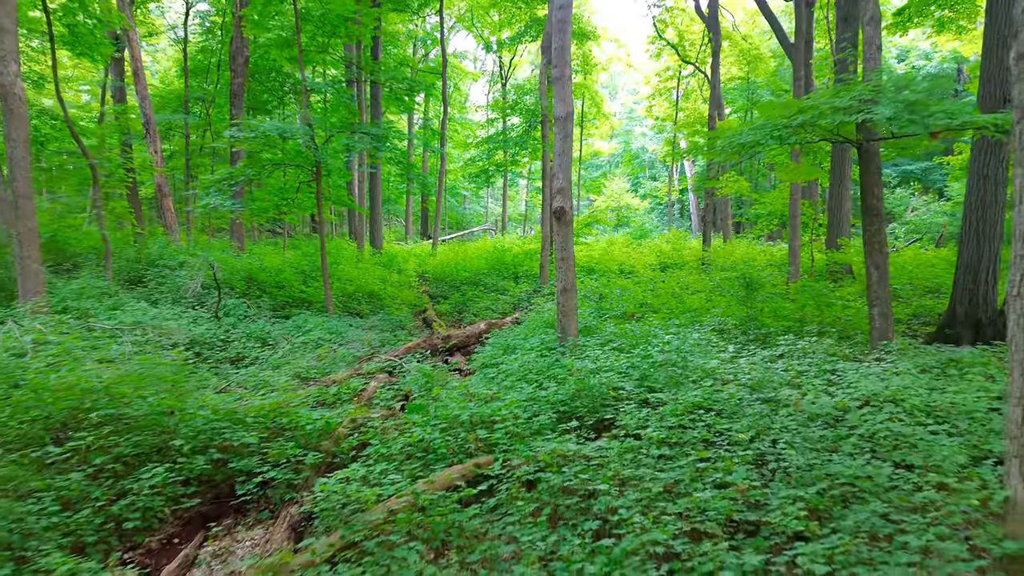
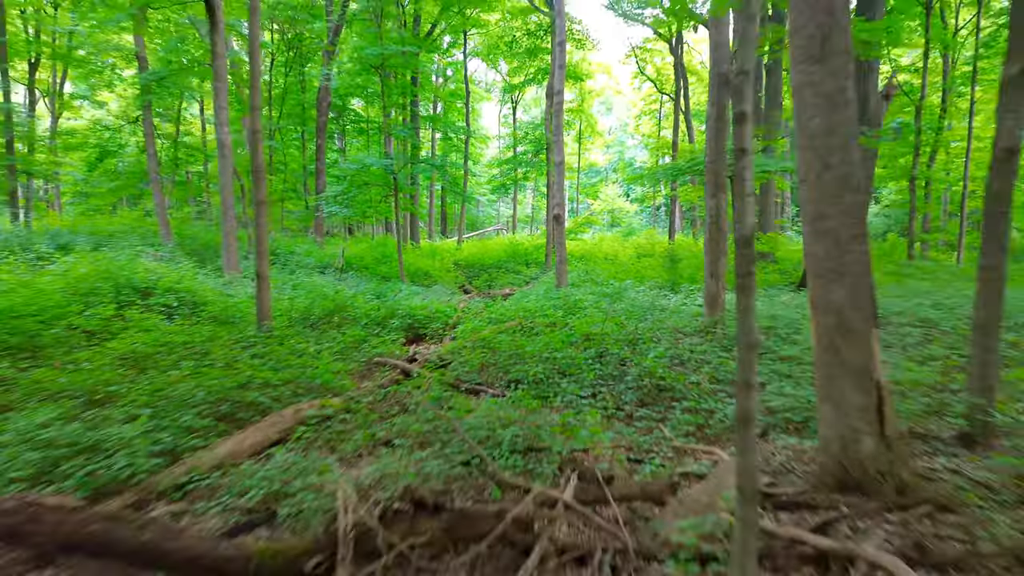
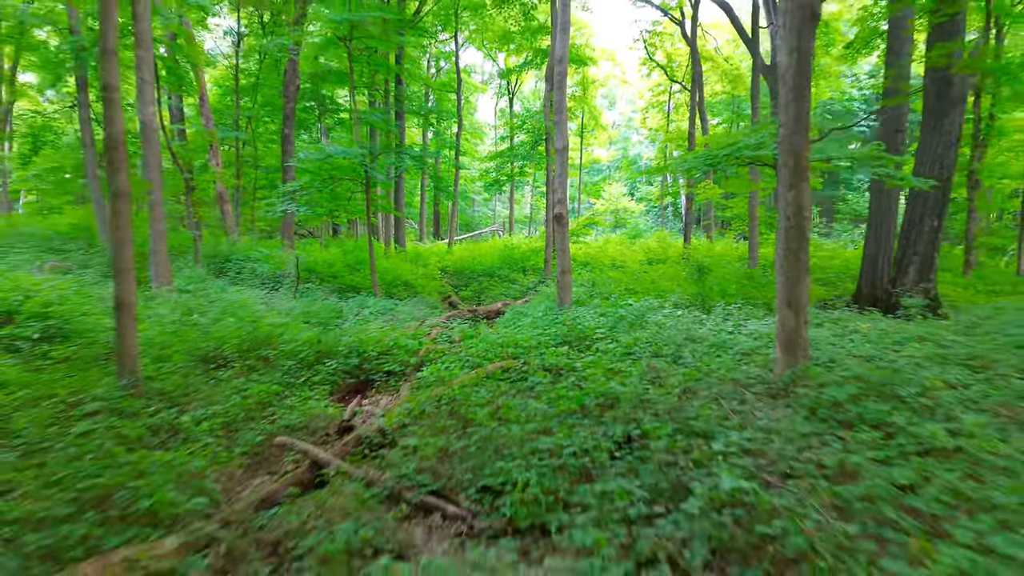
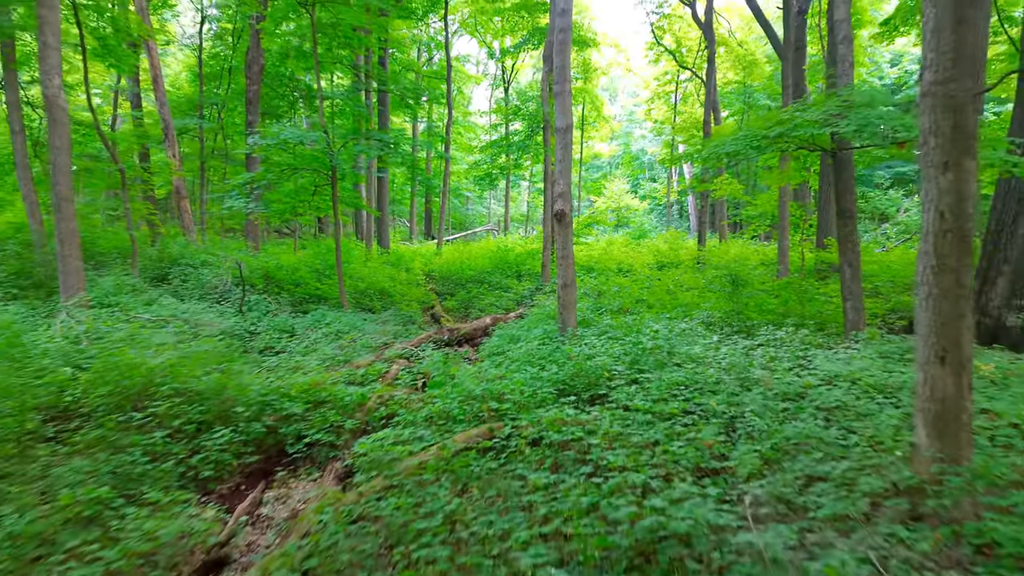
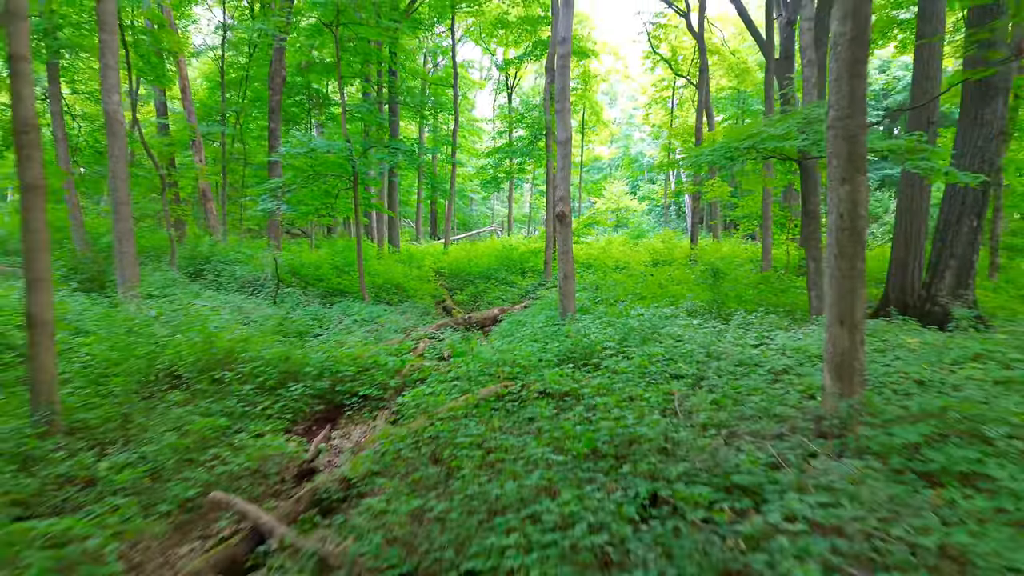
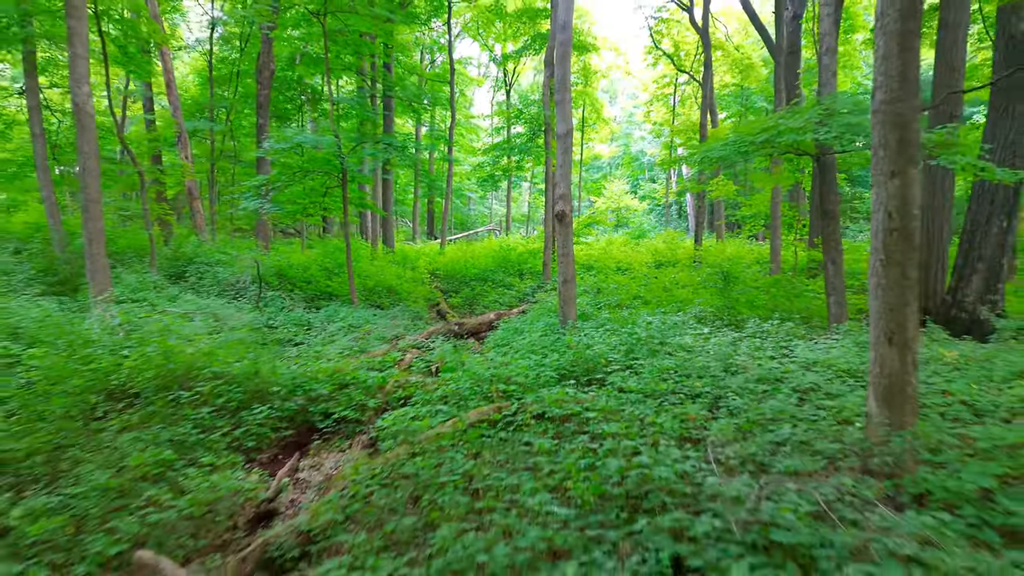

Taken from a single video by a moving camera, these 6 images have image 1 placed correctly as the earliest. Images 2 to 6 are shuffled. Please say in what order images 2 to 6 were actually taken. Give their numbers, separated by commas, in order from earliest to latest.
4, 6, 5, 3, 2
